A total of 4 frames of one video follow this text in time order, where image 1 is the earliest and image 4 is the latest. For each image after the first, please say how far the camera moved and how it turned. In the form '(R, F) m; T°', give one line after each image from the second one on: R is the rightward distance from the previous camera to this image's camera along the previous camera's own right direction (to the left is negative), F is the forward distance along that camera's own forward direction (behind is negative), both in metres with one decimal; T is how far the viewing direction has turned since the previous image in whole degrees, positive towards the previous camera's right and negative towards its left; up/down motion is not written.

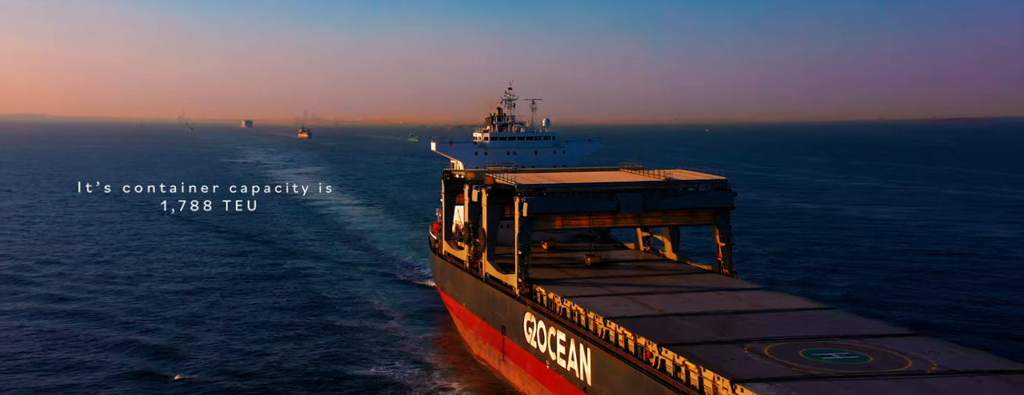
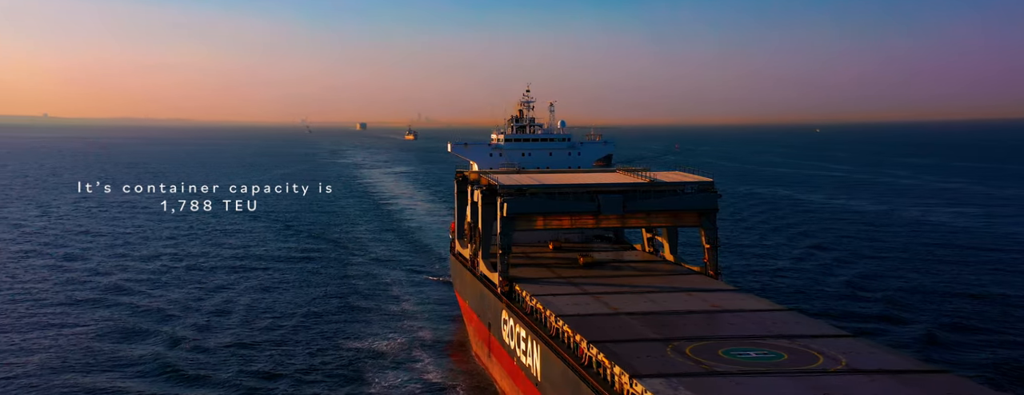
(+2.8, -0.6) m; -4°
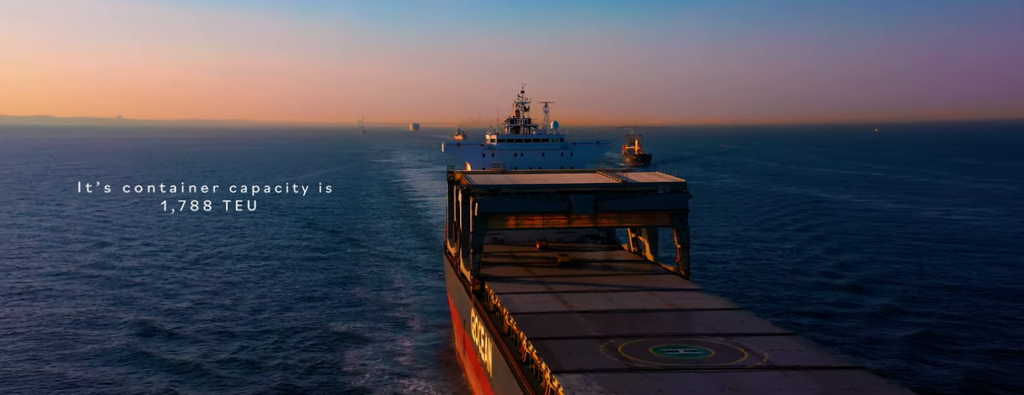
(+1.9, -0.5) m; -1°
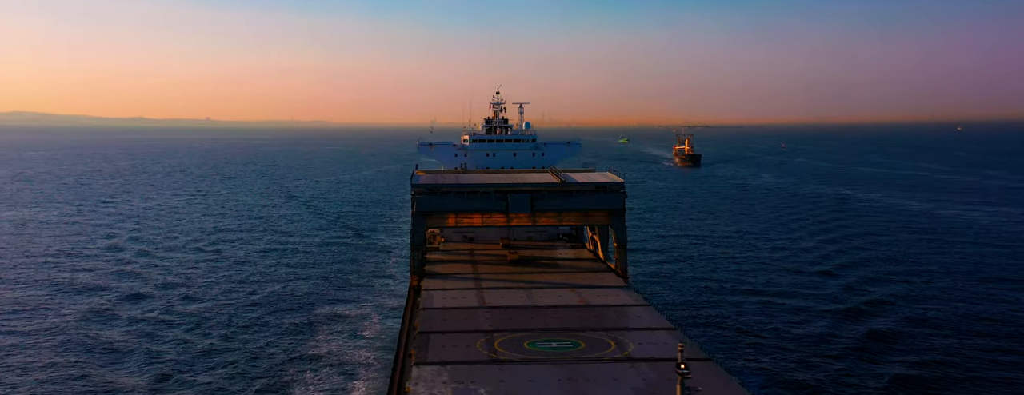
(+3.1, -0.7) m; -1°
